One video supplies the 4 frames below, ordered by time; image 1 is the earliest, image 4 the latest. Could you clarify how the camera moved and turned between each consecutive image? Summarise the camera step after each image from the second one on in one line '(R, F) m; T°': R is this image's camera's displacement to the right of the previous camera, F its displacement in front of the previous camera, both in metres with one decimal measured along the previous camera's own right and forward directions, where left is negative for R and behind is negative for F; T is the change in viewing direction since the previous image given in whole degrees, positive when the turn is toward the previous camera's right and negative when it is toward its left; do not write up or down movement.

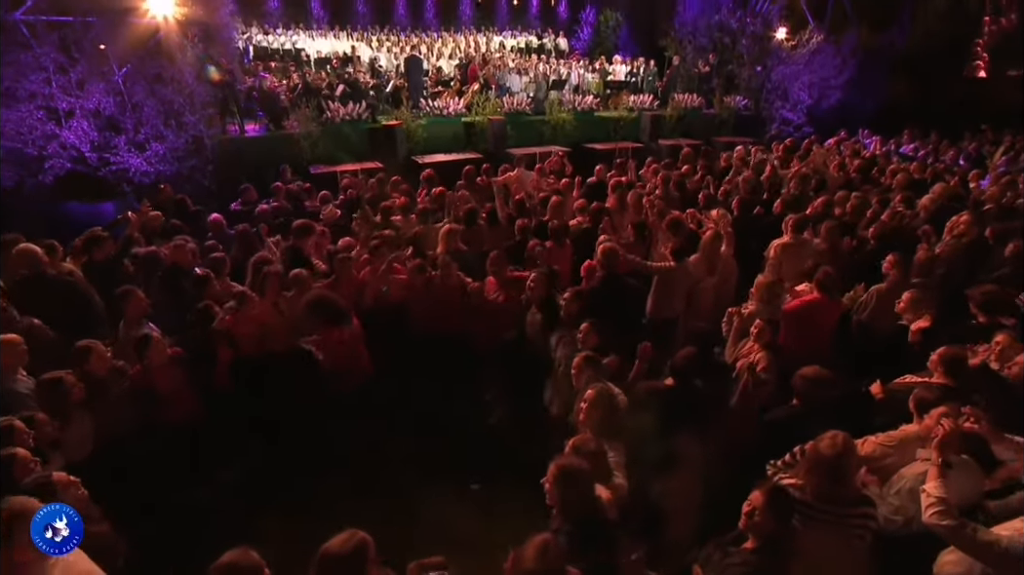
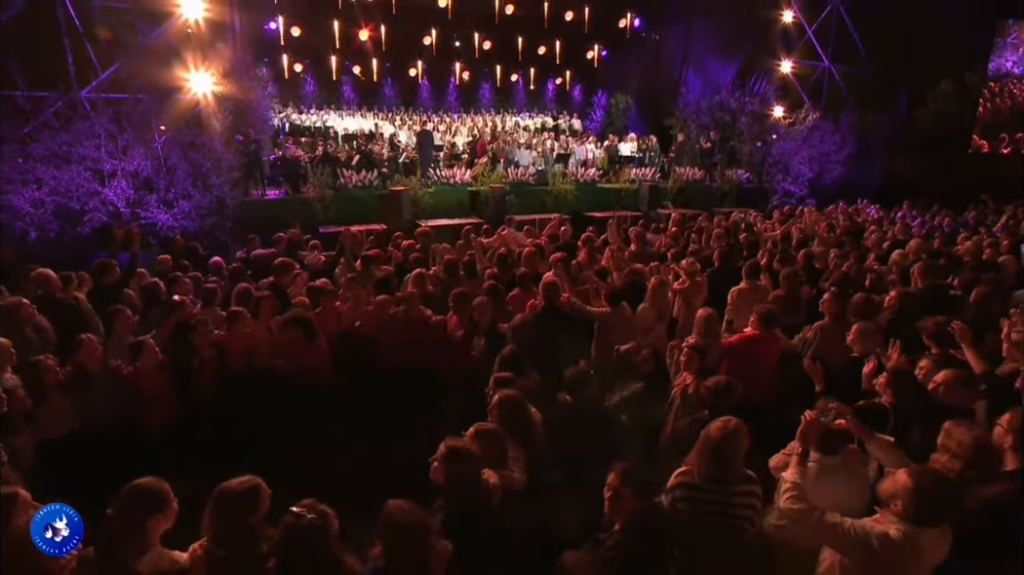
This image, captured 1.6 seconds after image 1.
(+0.7, -0.2) m; -3°
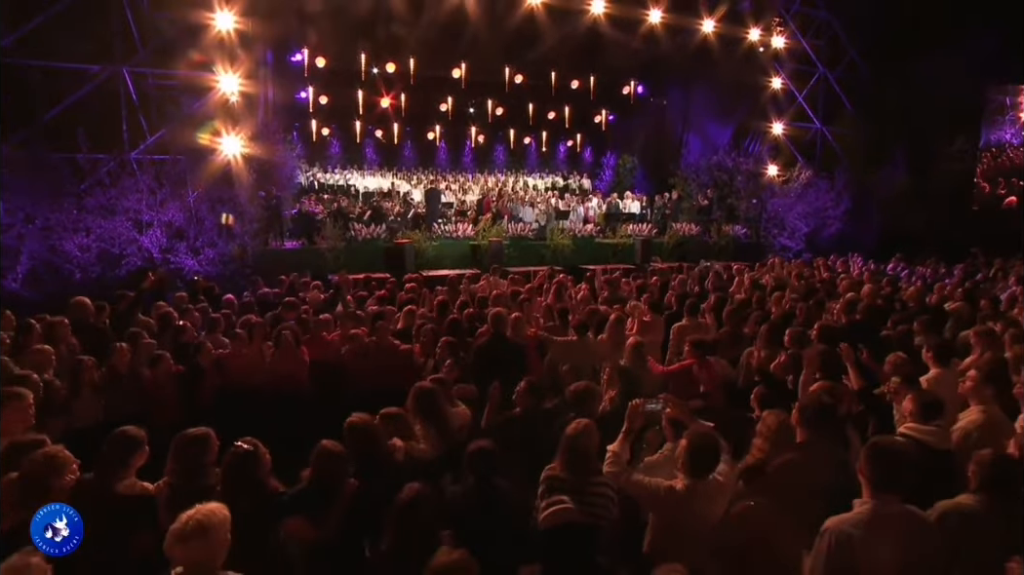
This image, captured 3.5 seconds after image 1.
(+0.8, -0.6) m; -3°
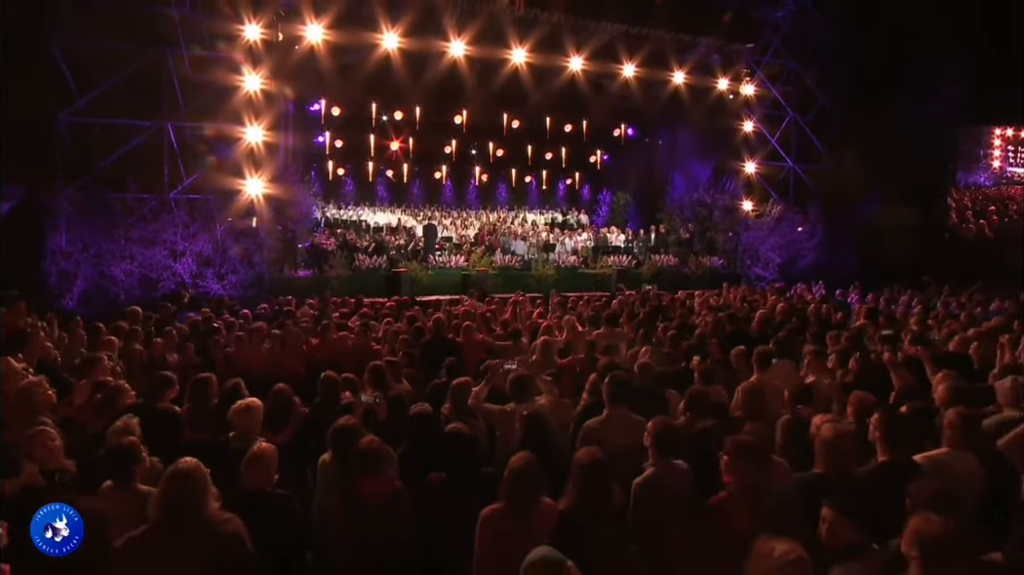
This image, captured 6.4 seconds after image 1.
(+0.9, -1.3) m; -2°
